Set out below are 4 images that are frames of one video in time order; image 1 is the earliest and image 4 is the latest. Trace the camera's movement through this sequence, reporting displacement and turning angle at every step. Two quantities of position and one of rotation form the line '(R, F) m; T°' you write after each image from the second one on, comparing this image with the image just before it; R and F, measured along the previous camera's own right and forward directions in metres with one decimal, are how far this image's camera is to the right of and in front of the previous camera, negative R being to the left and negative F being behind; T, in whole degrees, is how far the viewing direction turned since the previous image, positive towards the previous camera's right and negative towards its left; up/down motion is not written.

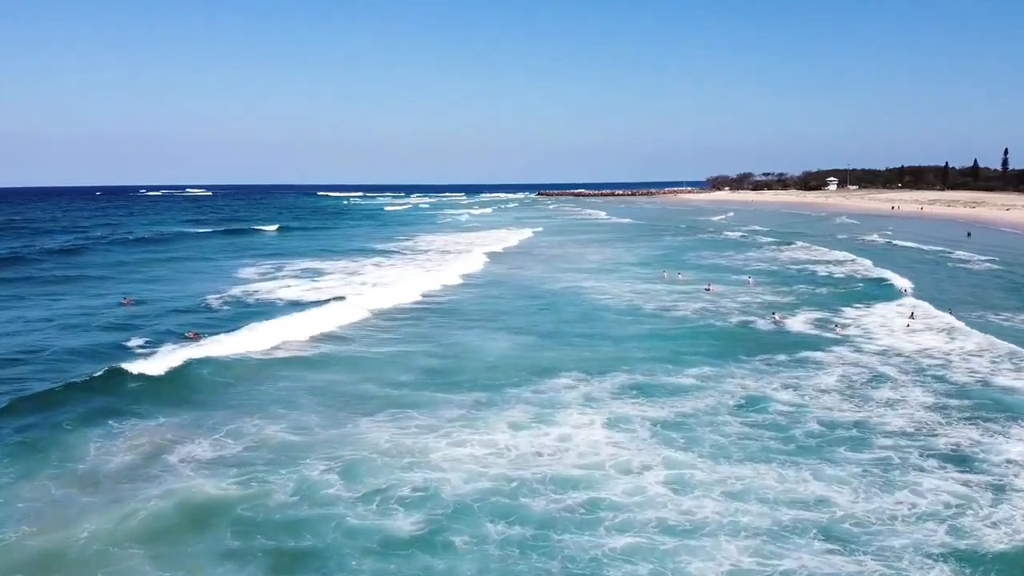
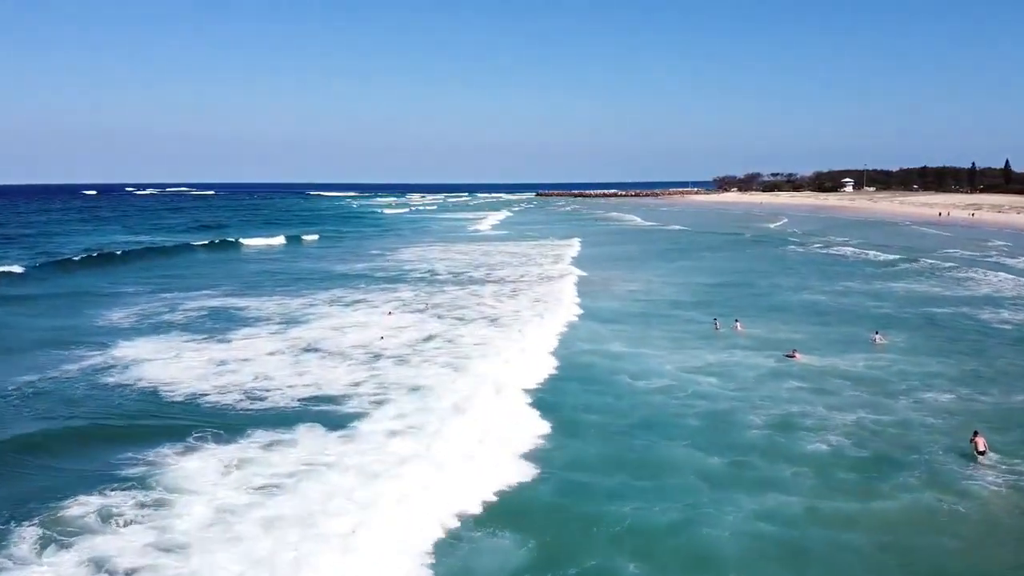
(+0.1, +10.1) m; 0°
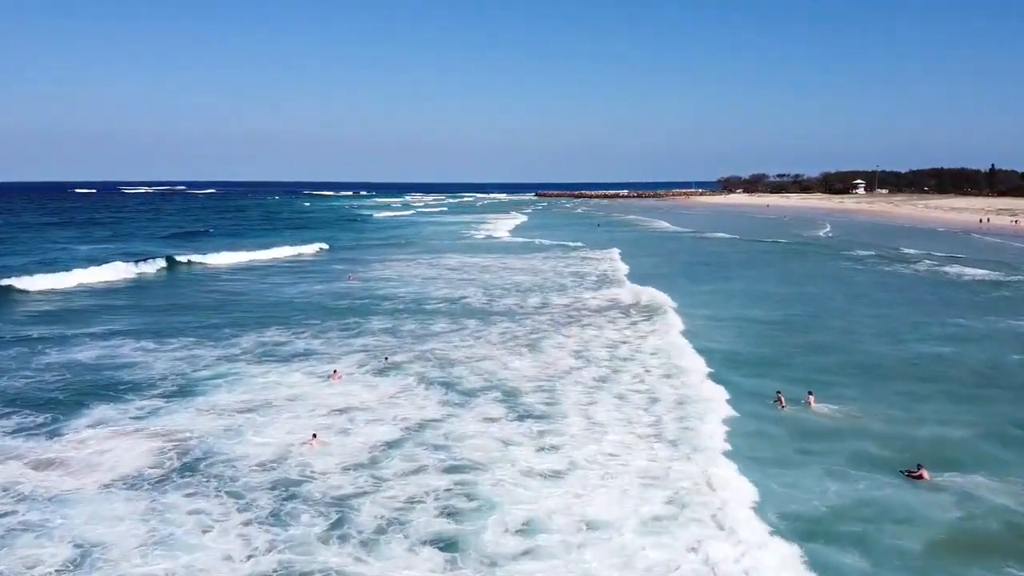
(-0.1, +6.8) m; 0°
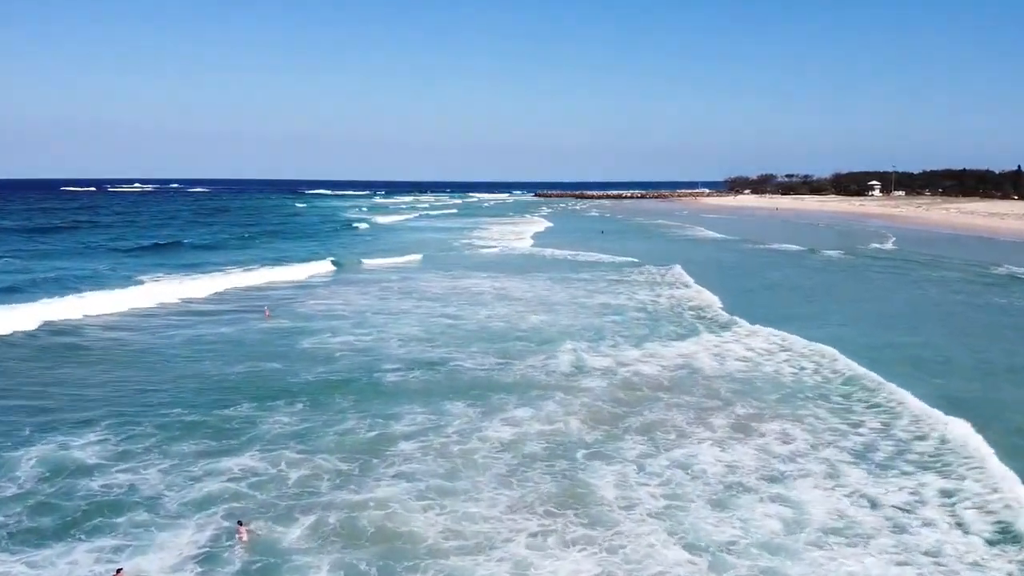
(-0.2, +7.6) m; 0°
